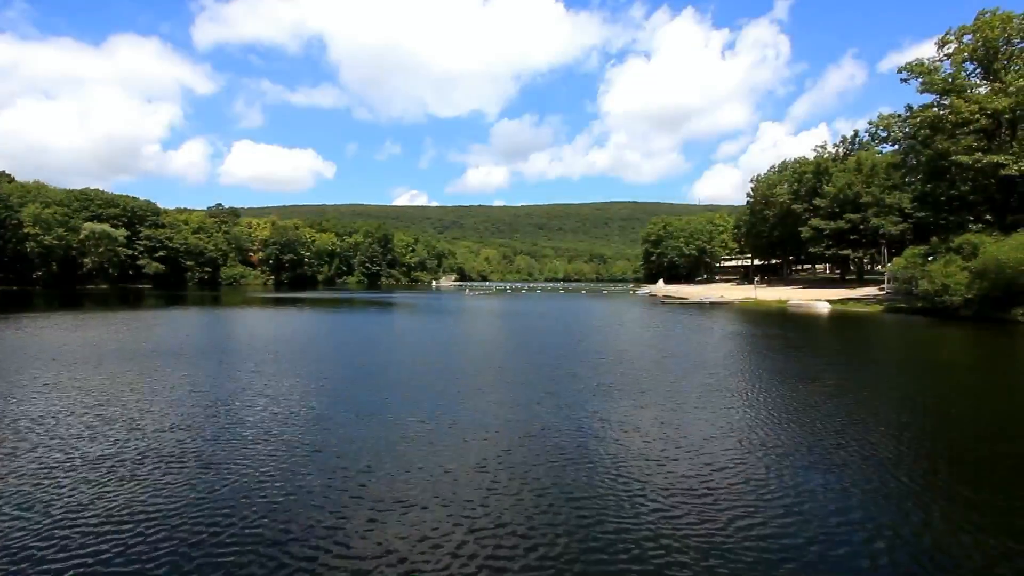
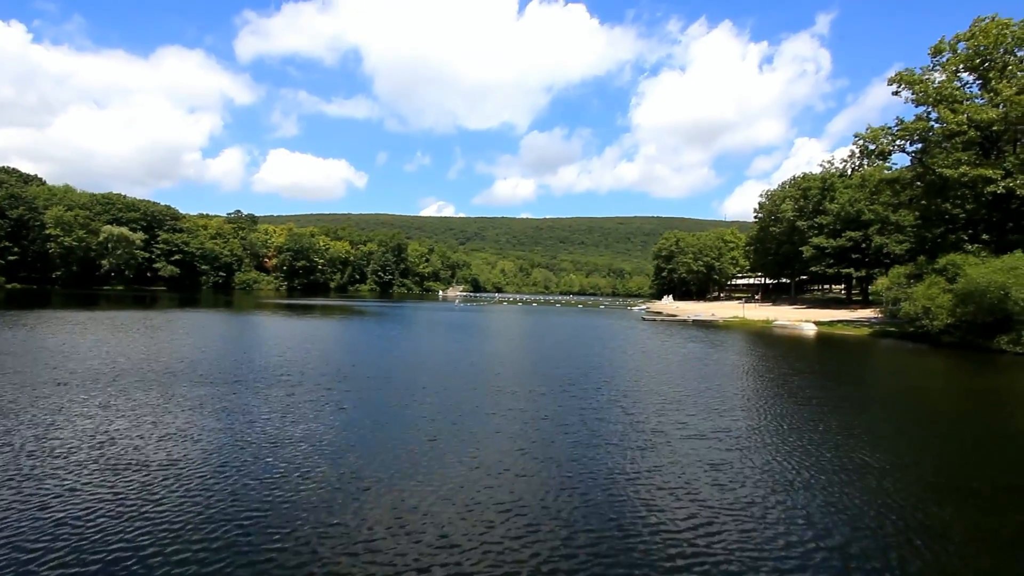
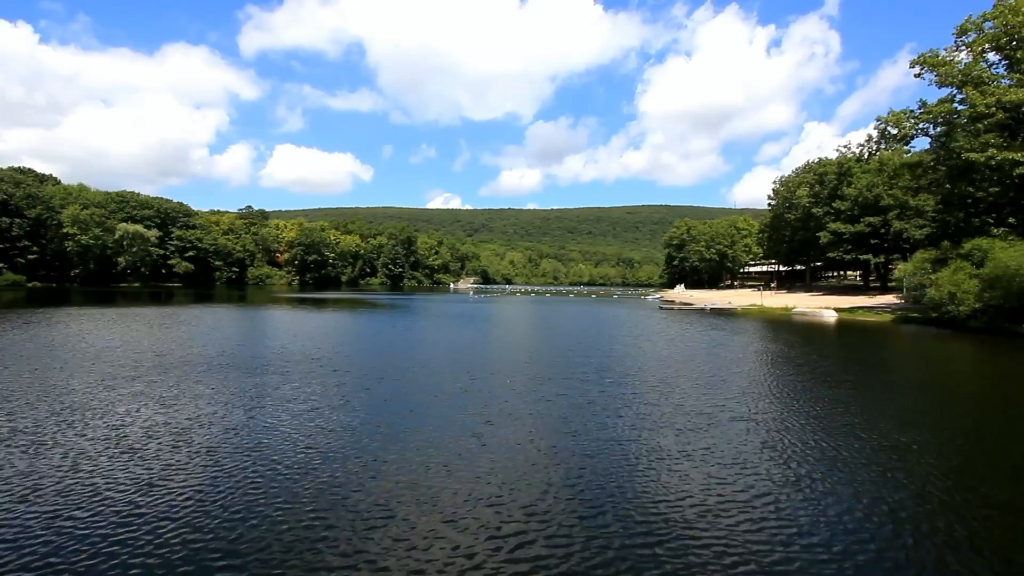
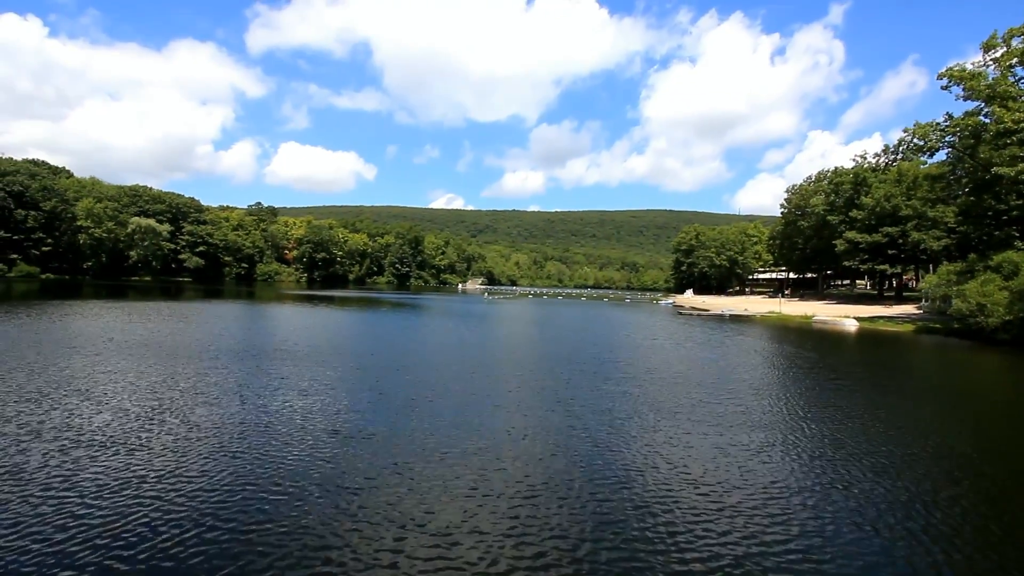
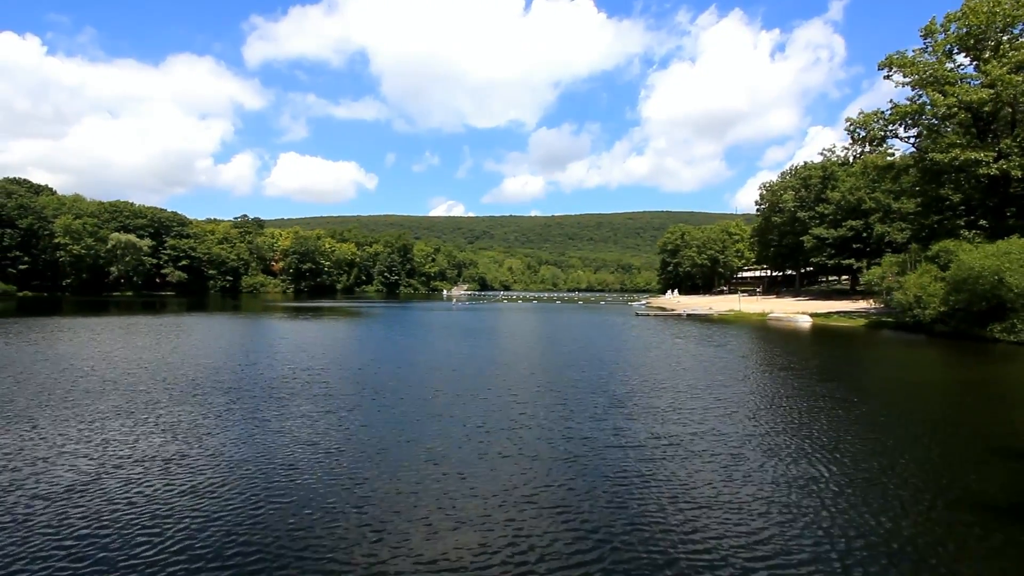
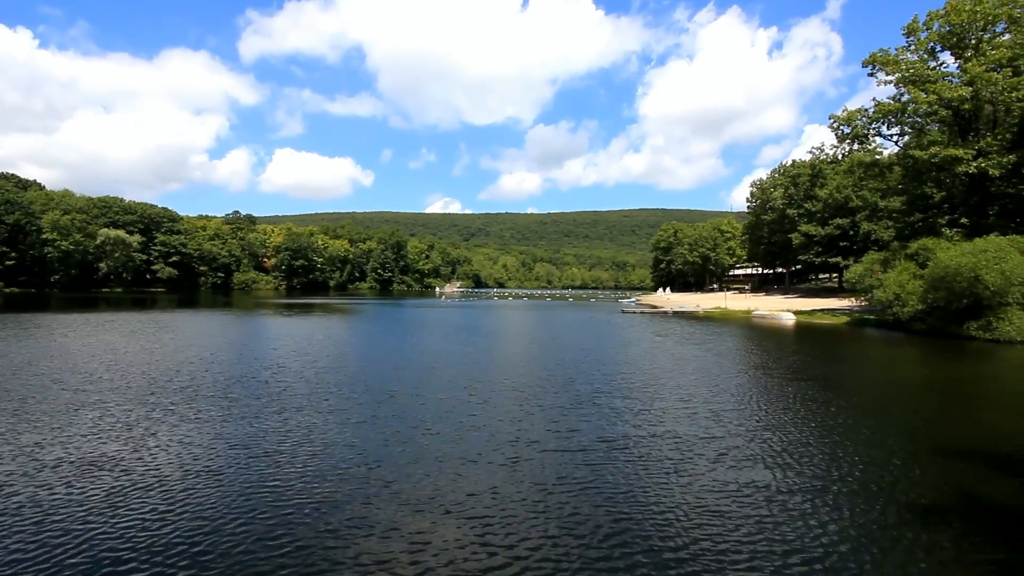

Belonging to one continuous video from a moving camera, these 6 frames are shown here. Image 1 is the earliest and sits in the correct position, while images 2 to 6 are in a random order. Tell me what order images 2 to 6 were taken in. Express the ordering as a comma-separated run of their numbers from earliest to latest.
4, 3, 2, 5, 6
